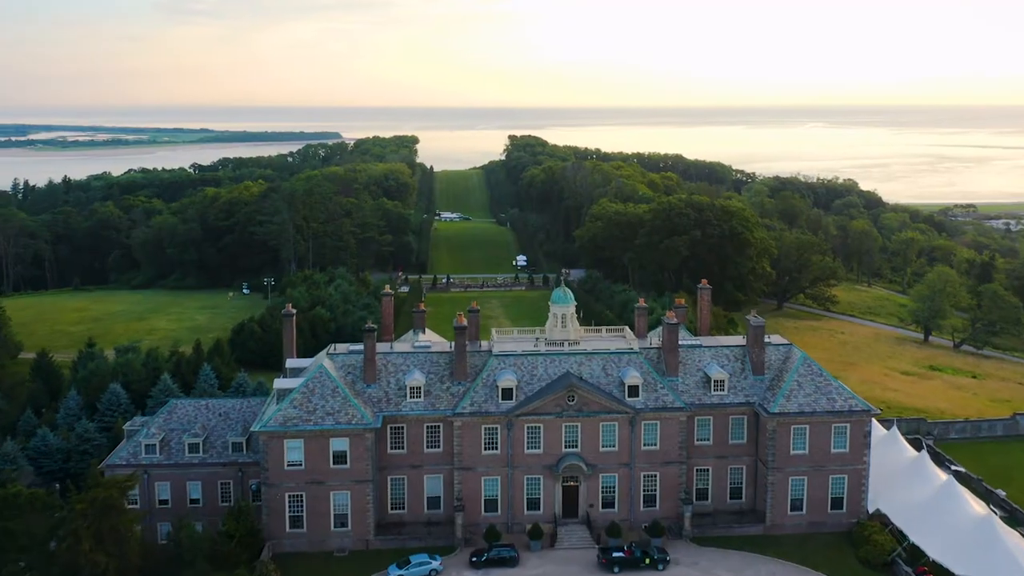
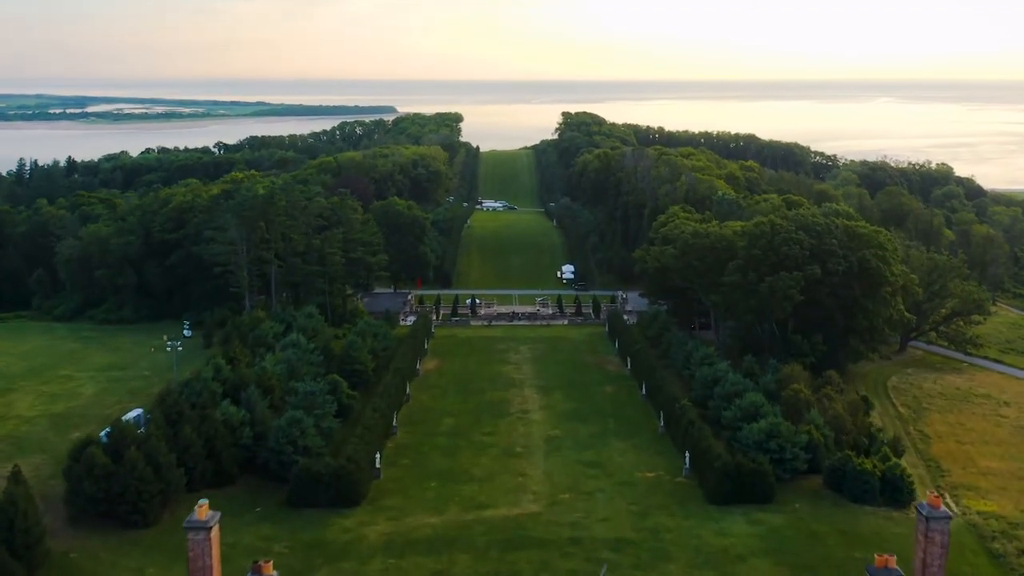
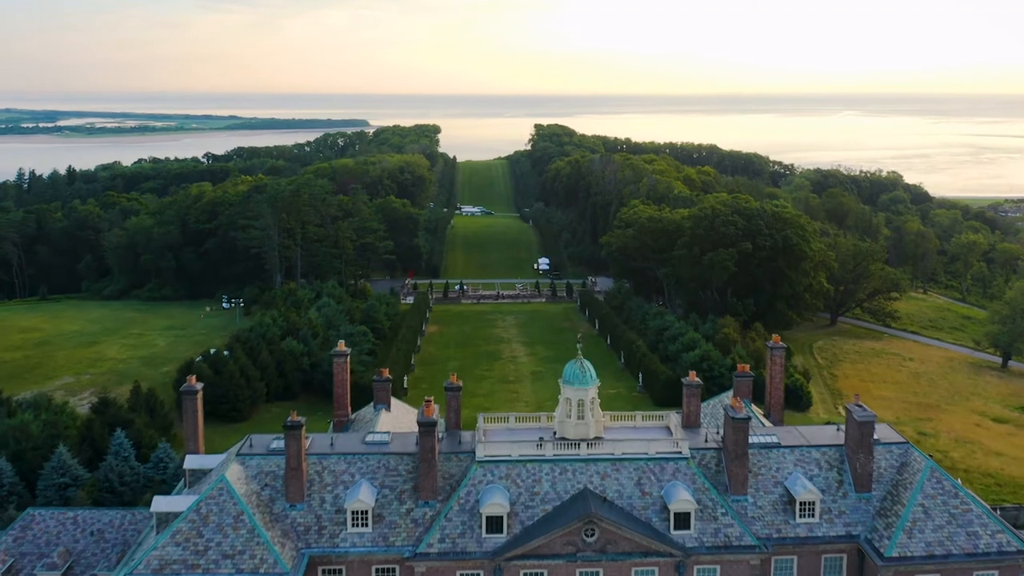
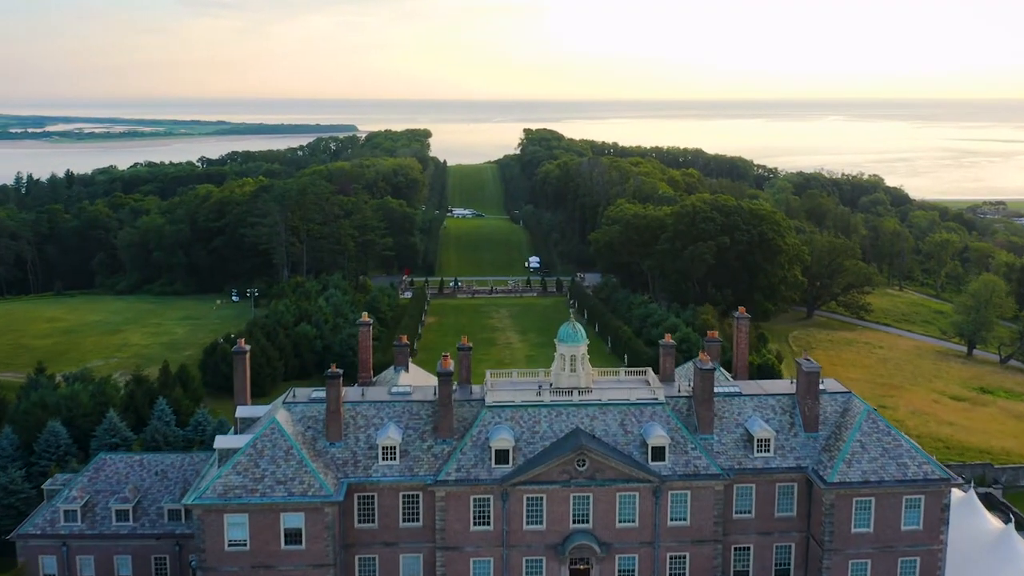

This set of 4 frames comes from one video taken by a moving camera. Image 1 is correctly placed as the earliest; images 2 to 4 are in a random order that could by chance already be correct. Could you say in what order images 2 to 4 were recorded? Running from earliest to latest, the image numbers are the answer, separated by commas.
4, 3, 2
